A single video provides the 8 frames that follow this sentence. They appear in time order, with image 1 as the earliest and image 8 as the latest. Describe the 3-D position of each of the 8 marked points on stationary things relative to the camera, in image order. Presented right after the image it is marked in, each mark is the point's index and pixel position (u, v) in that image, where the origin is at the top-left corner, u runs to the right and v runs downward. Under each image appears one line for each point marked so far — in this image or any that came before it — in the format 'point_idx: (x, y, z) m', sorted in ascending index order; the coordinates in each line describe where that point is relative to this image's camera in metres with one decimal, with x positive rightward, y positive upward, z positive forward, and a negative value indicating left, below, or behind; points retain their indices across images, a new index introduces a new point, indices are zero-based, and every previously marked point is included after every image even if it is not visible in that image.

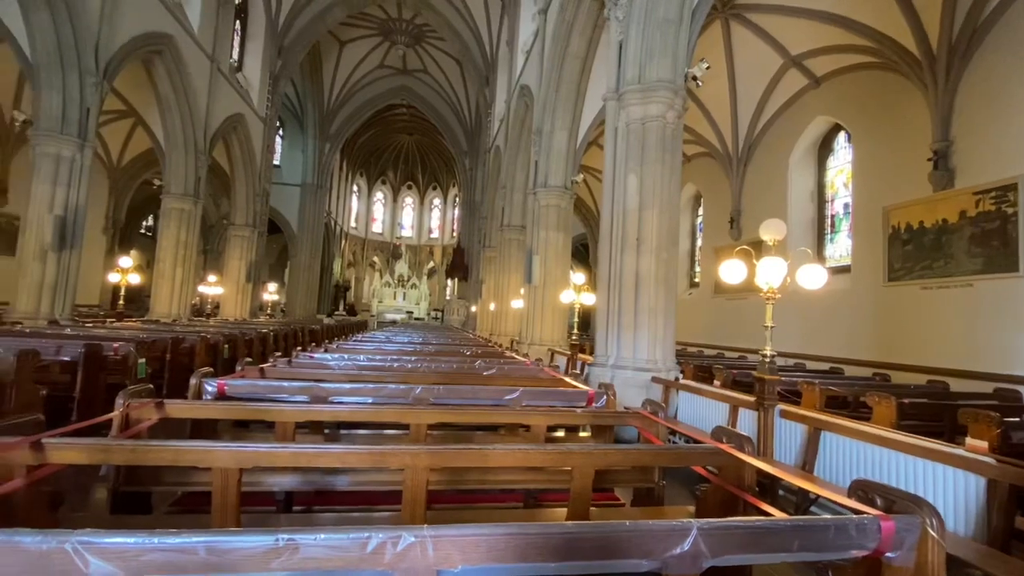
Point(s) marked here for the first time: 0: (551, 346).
0: (+0.9, -1.3, +10.9) m
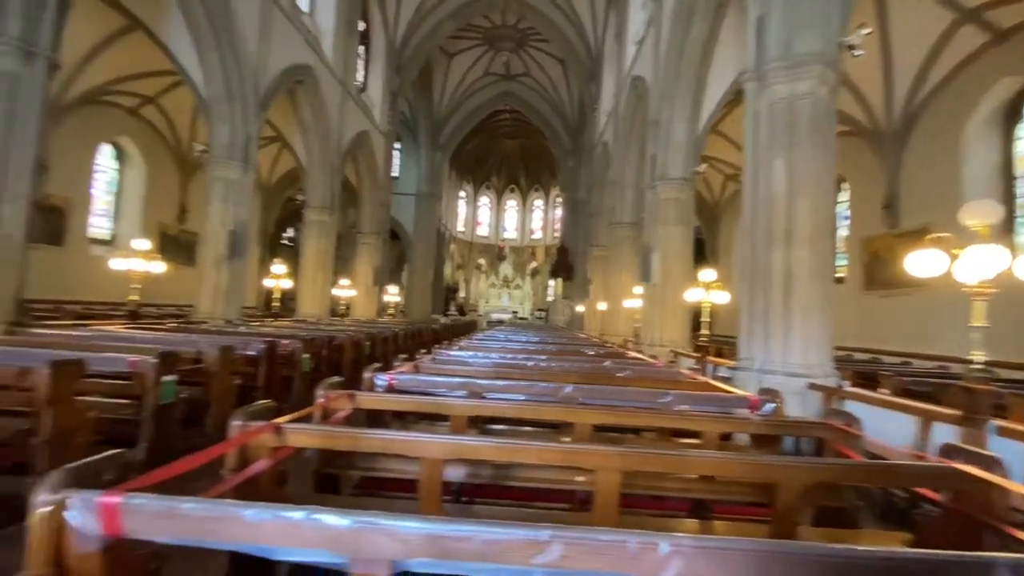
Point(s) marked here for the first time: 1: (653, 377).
0: (+3.5, -1.3, +10.4) m
1: (+1.5, -0.9, +5.1) m
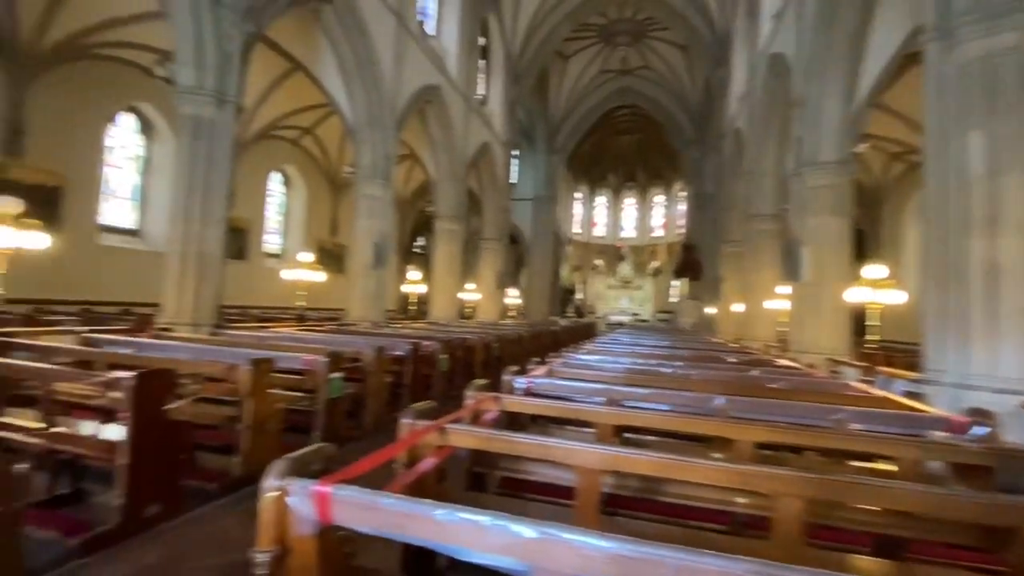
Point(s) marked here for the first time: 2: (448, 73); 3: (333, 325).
0: (+6.1, -1.3, +9.1) m
1: (+2.8, -1.0, +4.5) m
2: (-2.3, +7.6, +16.9) m
3: (-4.3, -0.9, +11.5) m
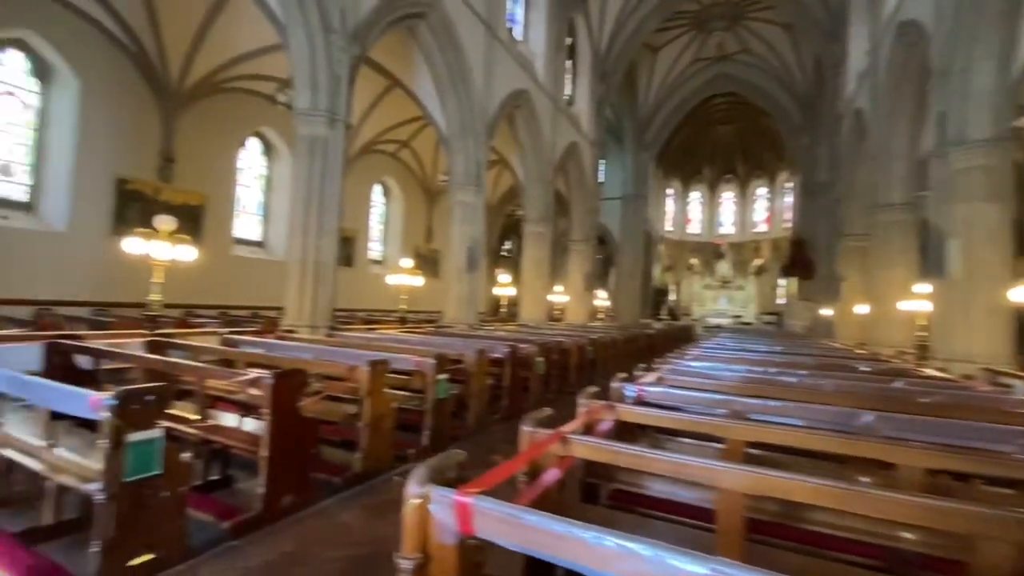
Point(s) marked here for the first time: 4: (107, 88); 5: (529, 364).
0: (+7.8, -1.2, +7.8) m
1: (+3.8, -0.9, +3.8) m
2: (+0.9, +7.5, +17.0) m
3: (-2.0, -1.0, +12.0) m
4: (-9.0, +4.5, +10.7) m
5: (+0.3, -1.1, +6.8) m
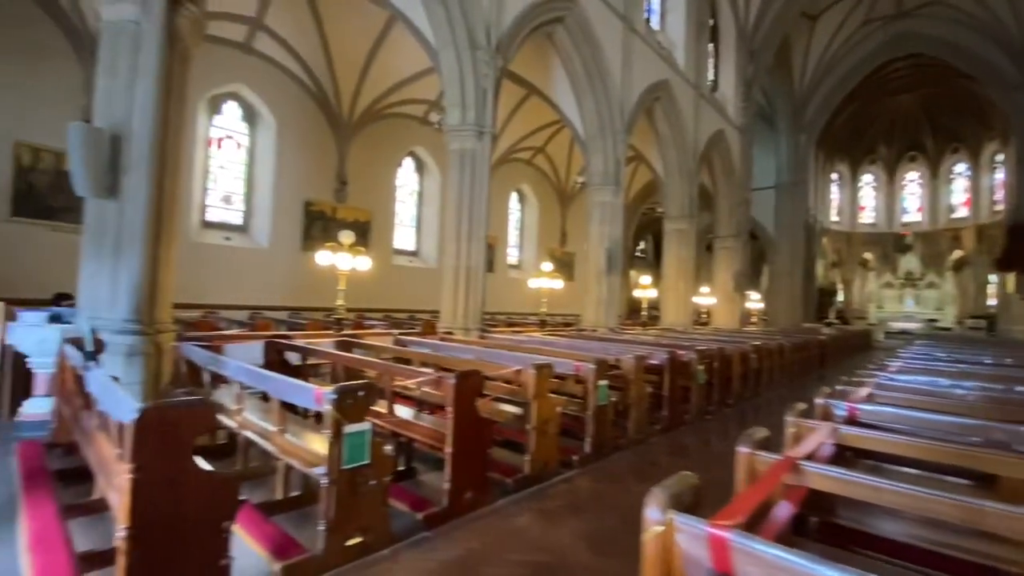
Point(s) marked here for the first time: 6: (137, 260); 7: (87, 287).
0: (+9.9, -1.1, +5.3) m
1: (+4.9, -0.9, +2.5) m
2: (+5.5, +7.5, +16.1) m
3: (+1.5, -1.1, +11.9) m
4: (-5.6, +4.3, +12.6) m
5: (+2.3, -1.1, +6.3) m
6: (-4.2, +0.3, +5.3) m
7: (-4.7, 0.0, +5.3) m
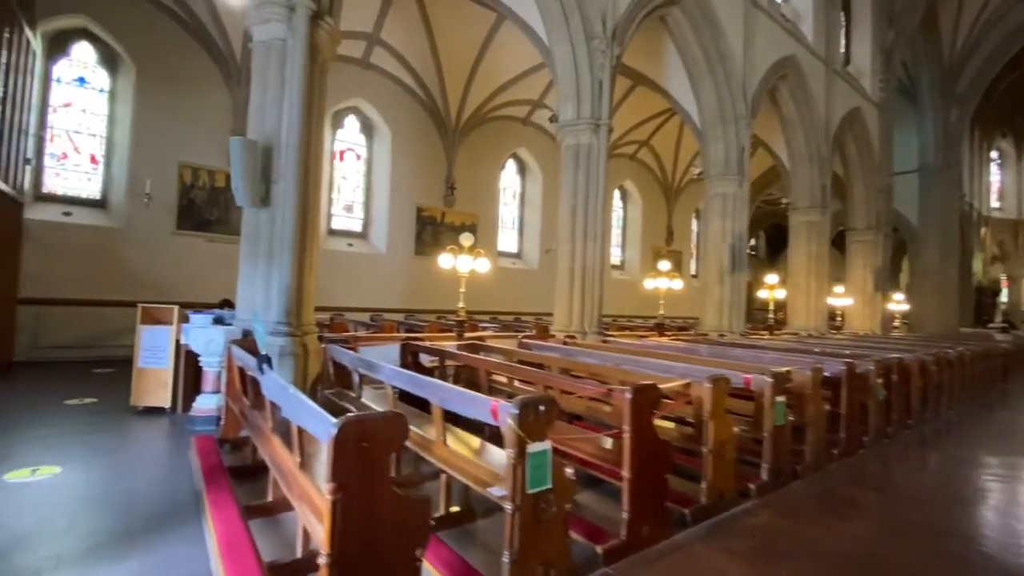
0: (+11.2, -1.0, +3.0) m
1: (+5.8, -0.8, +1.2) m
2: (+8.8, +7.5, +14.4) m
3: (+4.2, -1.1, +11.0) m
4: (-2.8, +4.2, +13.0) m
5: (+3.9, -1.1, +5.3) m
6: (-2.6, +0.3, +5.6) m
7: (-3.2, 0.0, +5.7) m
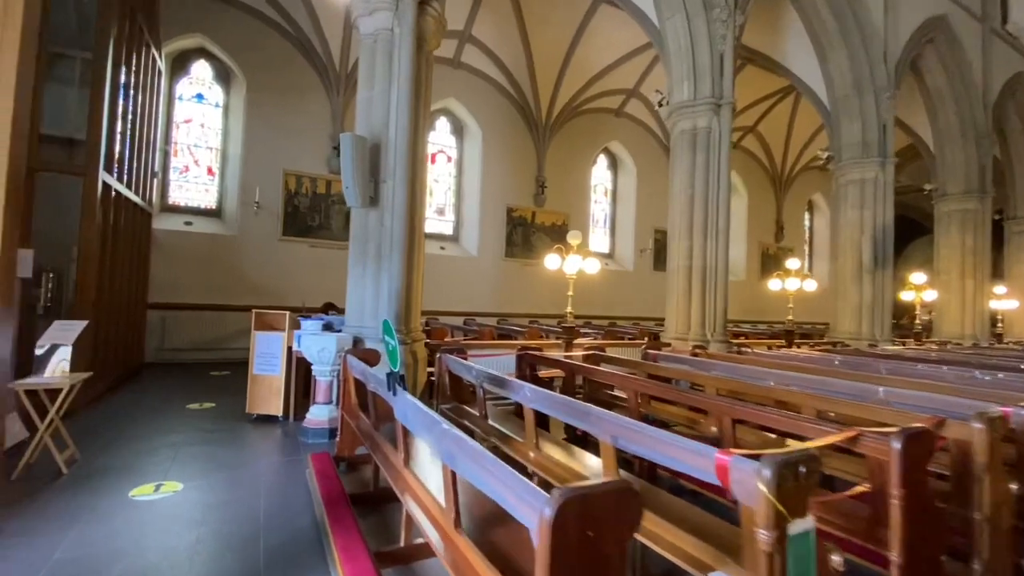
0: (+12.0, -1.0, +0.5) m
1: (+6.4, -0.8, -0.4) m
2: (+11.3, +7.5, +12.2) m
3: (+6.3, -1.1, +9.5) m
4: (-0.3, +4.1, +12.6) m
5: (+5.2, -1.1, +4.0) m
6: (-1.3, +0.2, +5.2) m
7: (-1.8, -0.1, +5.4) m
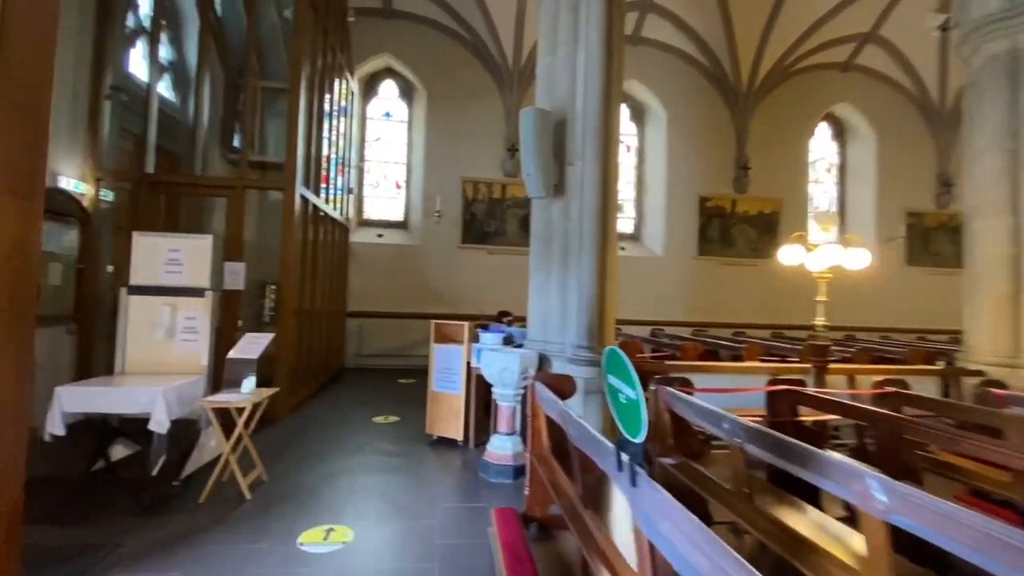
0: (+11.5, -0.7, -4.8) m
1: (+6.0, -0.7, -3.8) m
2: (+14.8, +7.6, +6.6) m
3: (+9.3, -1.0, +5.6) m
4: (+4.0, +4.0, +10.8) m
5: (+6.3, -1.0, +0.8) m
6: (+0.7, +0.2, +4.2) m
7: (+0.2, -0.2, +4.5) m
